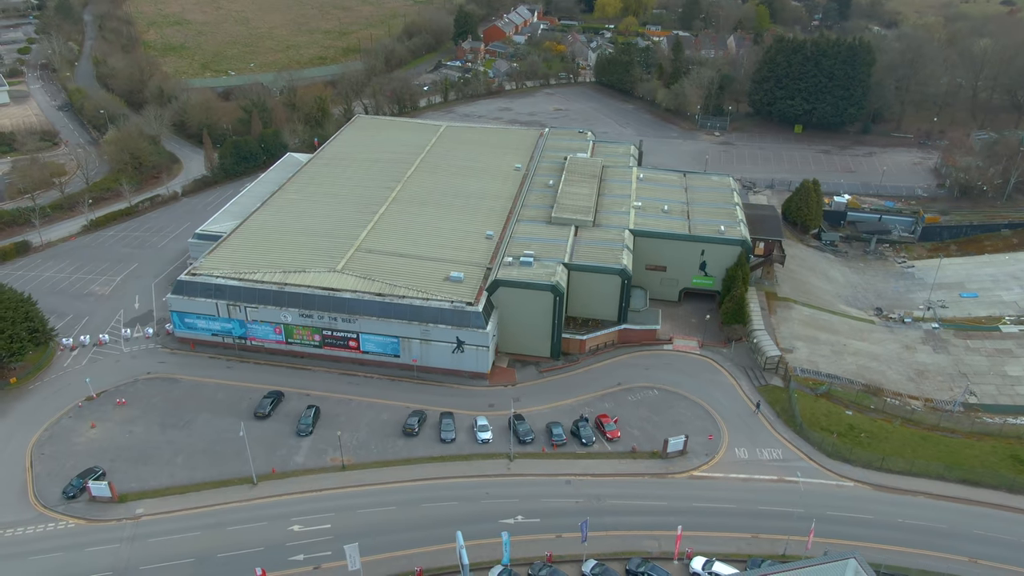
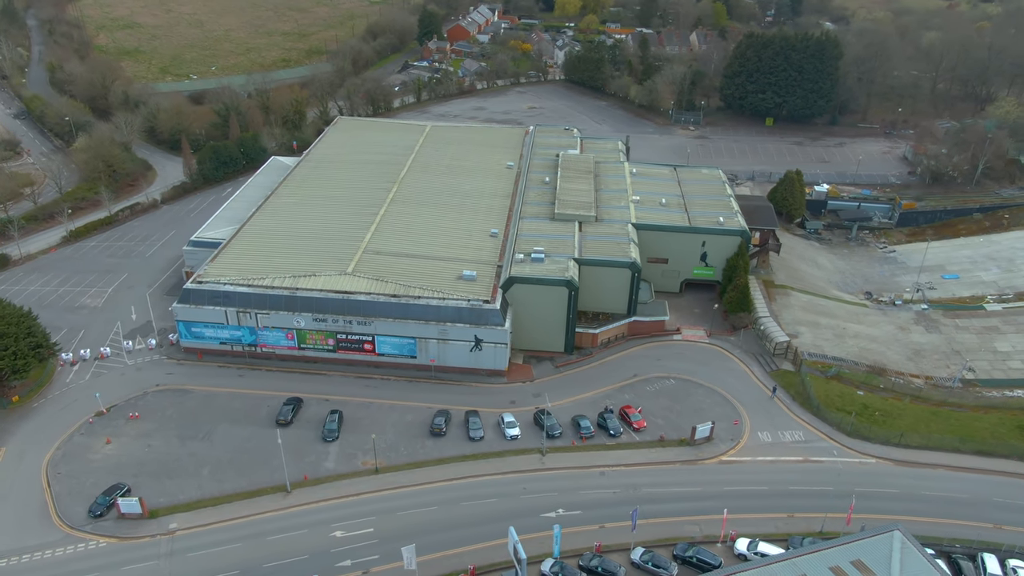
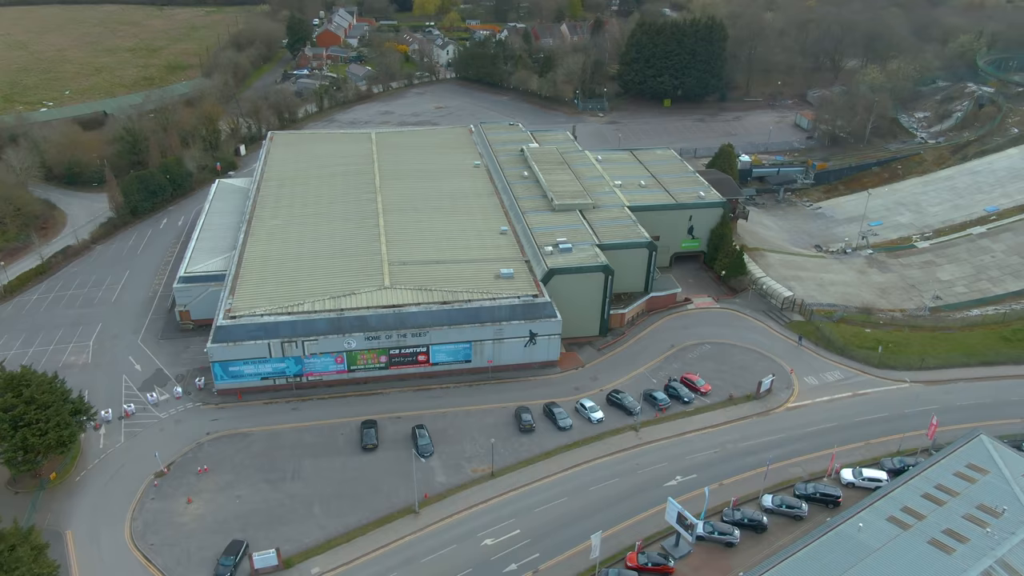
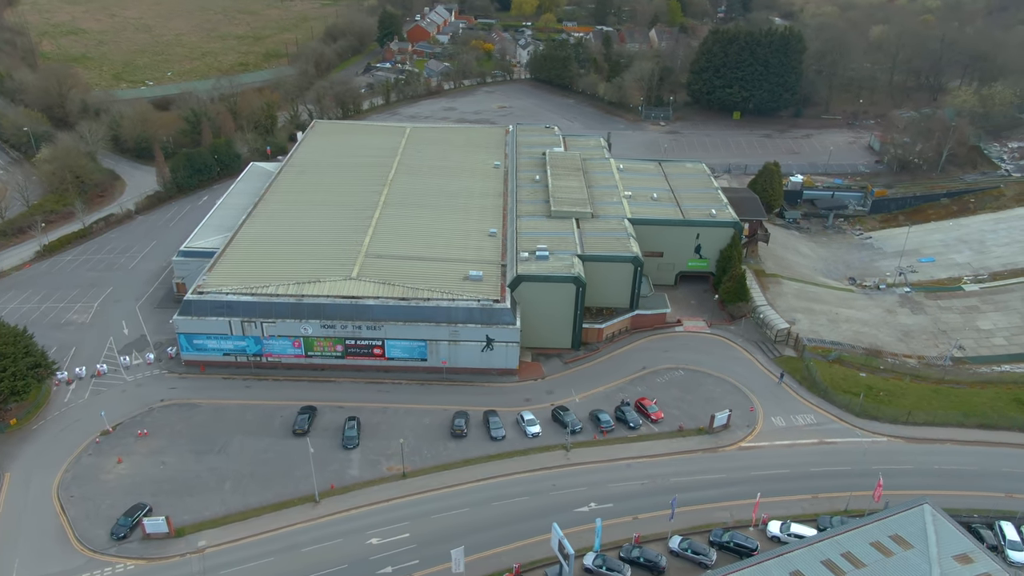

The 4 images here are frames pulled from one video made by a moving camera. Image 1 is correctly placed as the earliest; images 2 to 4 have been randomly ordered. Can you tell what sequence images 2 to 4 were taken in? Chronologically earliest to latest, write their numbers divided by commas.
2, 4, 3
